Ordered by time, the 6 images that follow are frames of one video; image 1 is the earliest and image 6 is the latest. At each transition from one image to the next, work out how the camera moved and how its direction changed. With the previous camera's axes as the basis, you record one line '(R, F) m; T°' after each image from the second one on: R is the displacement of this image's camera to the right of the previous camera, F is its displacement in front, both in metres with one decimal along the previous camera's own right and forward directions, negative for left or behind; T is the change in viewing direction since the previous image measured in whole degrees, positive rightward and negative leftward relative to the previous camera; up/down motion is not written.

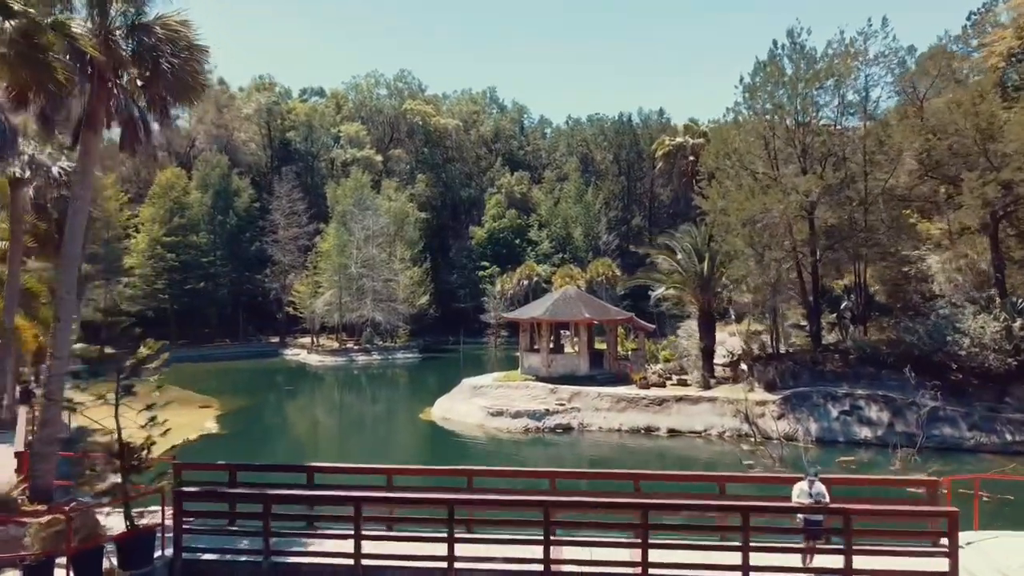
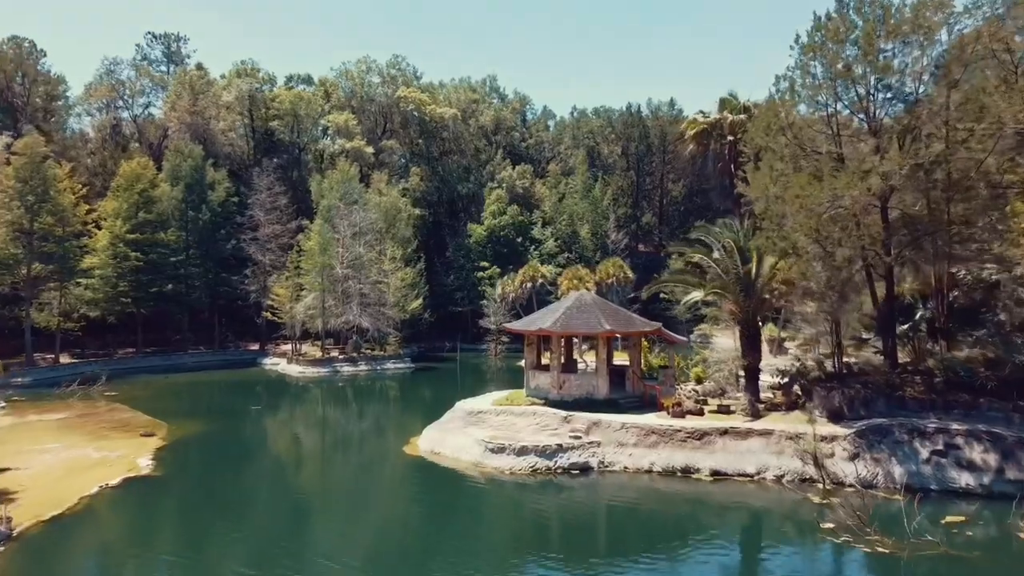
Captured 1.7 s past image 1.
(-0.1, +4.7) m; 0°
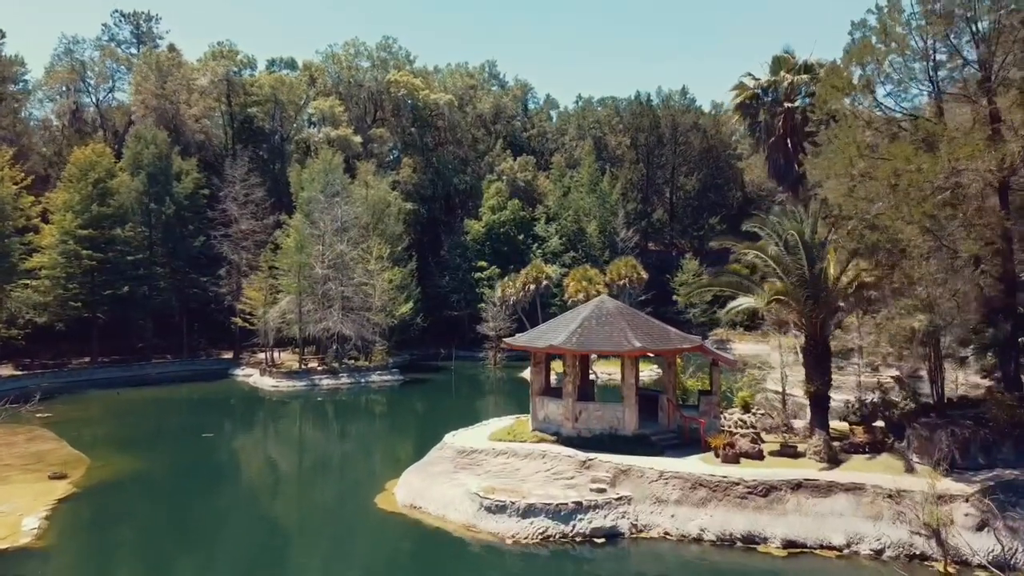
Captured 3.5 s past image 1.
(-0.1, +4.9) m; 0°
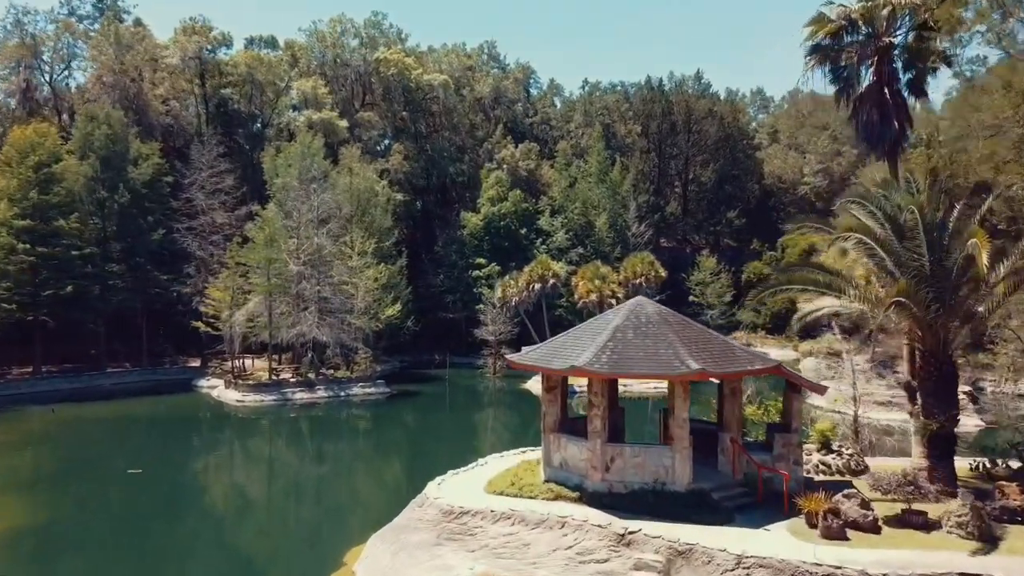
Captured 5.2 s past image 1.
(-0.1, +5.0) m; 0°
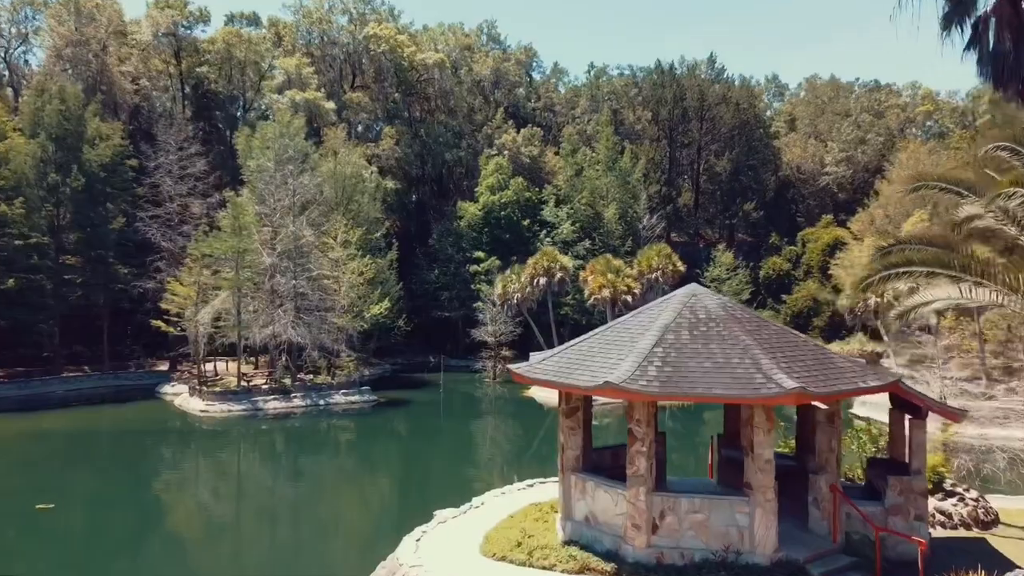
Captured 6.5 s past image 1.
(-0.1, +3.9) m; 0°
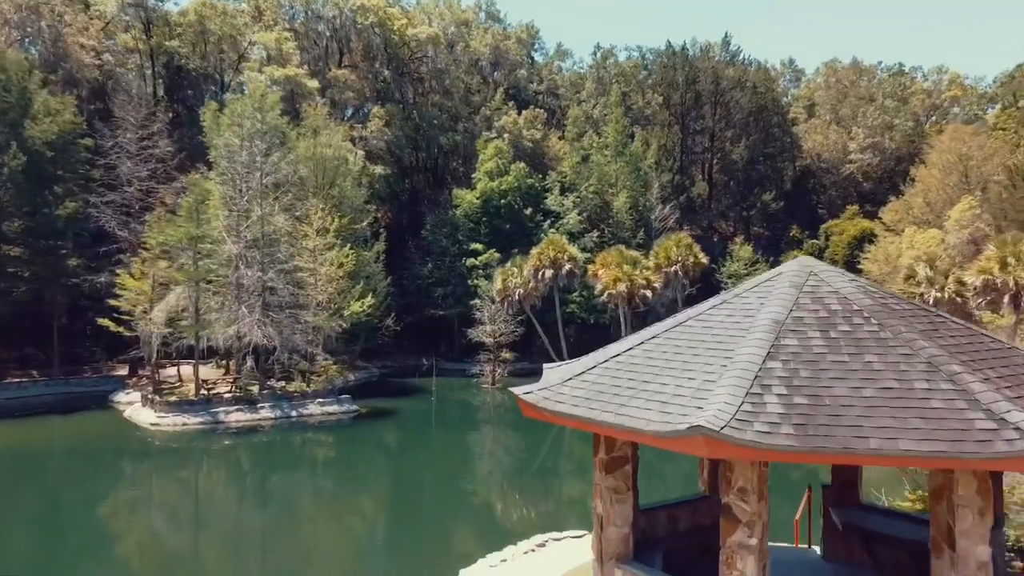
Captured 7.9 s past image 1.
(0.0, +3.9) m; 0°
